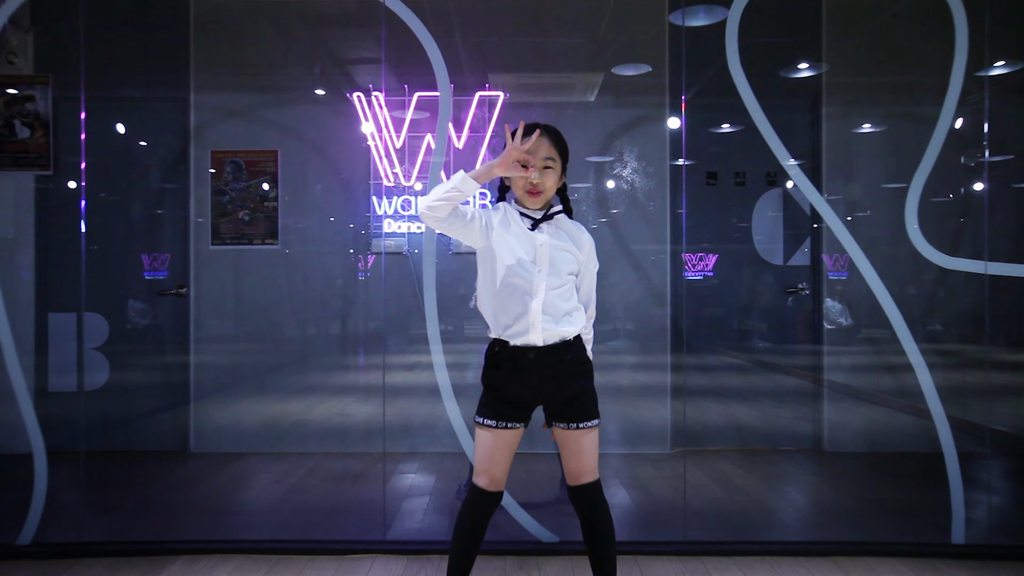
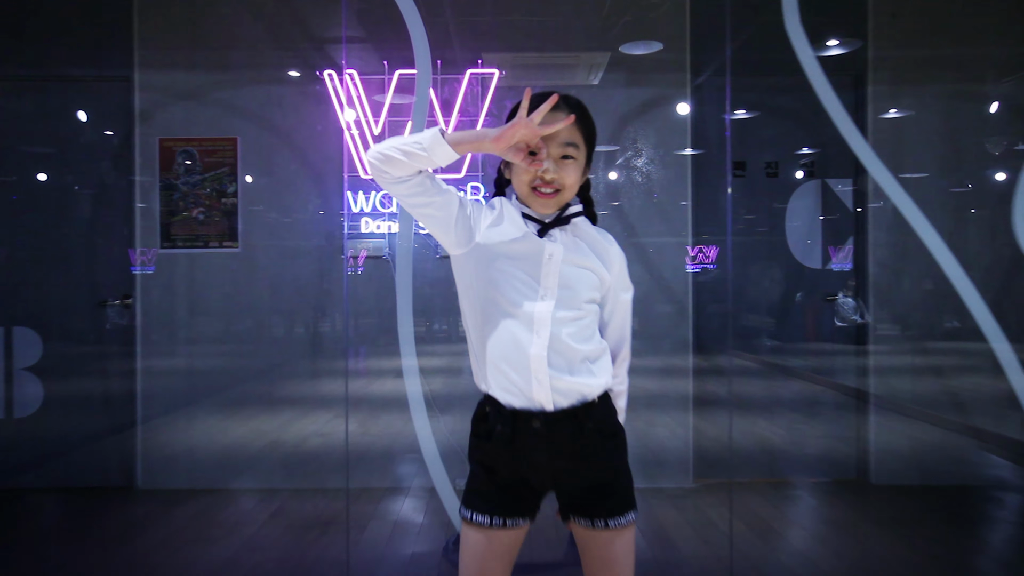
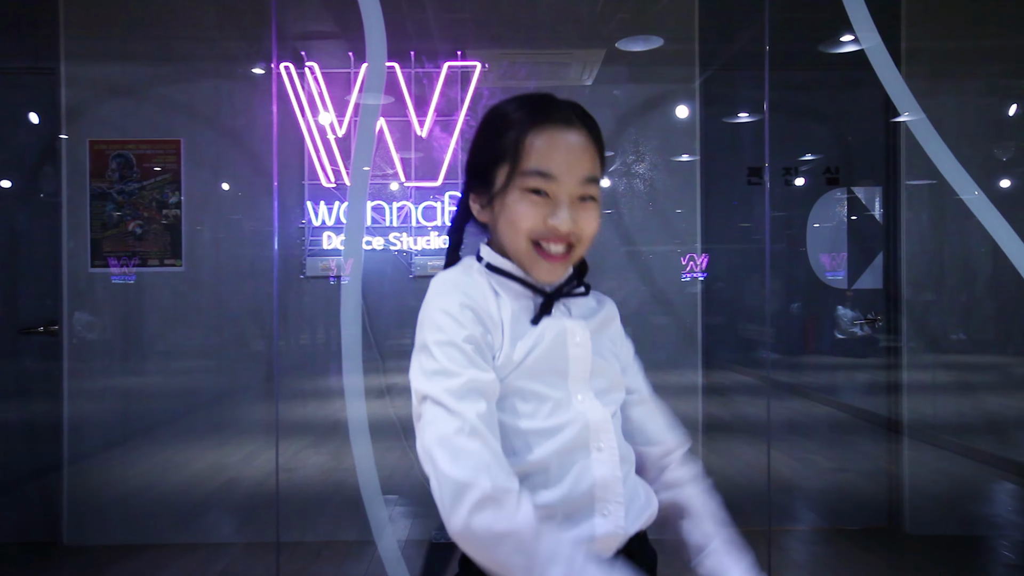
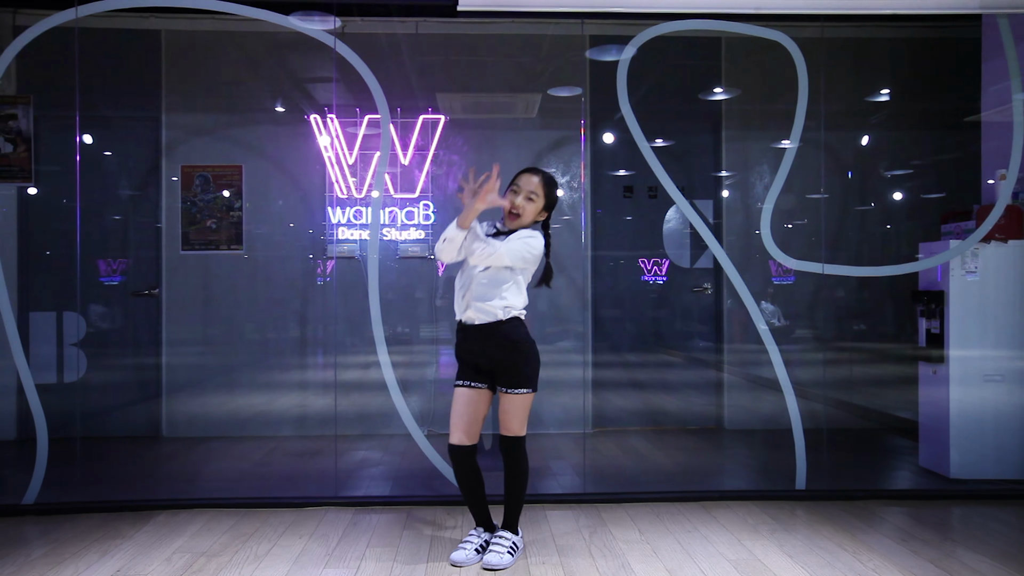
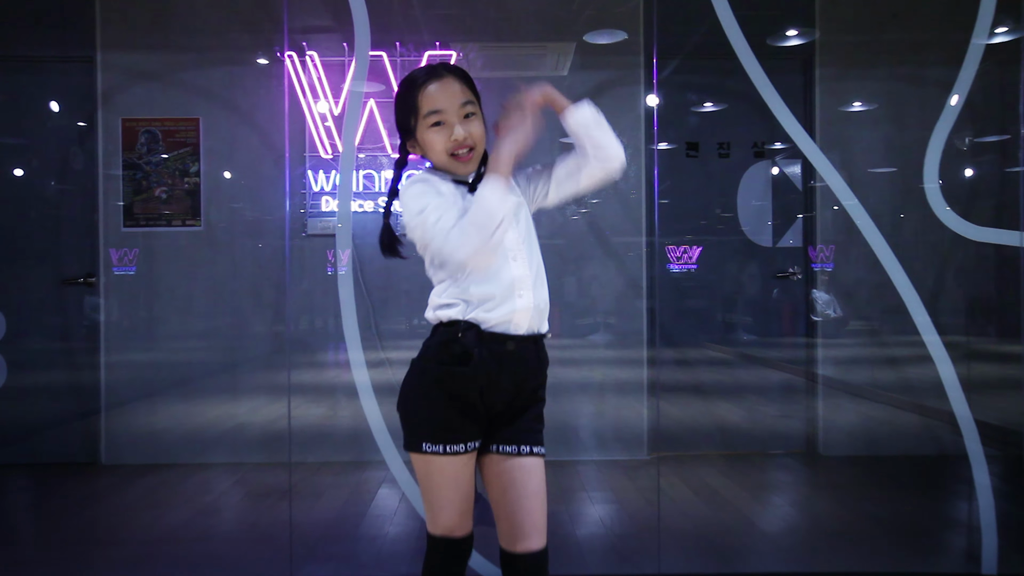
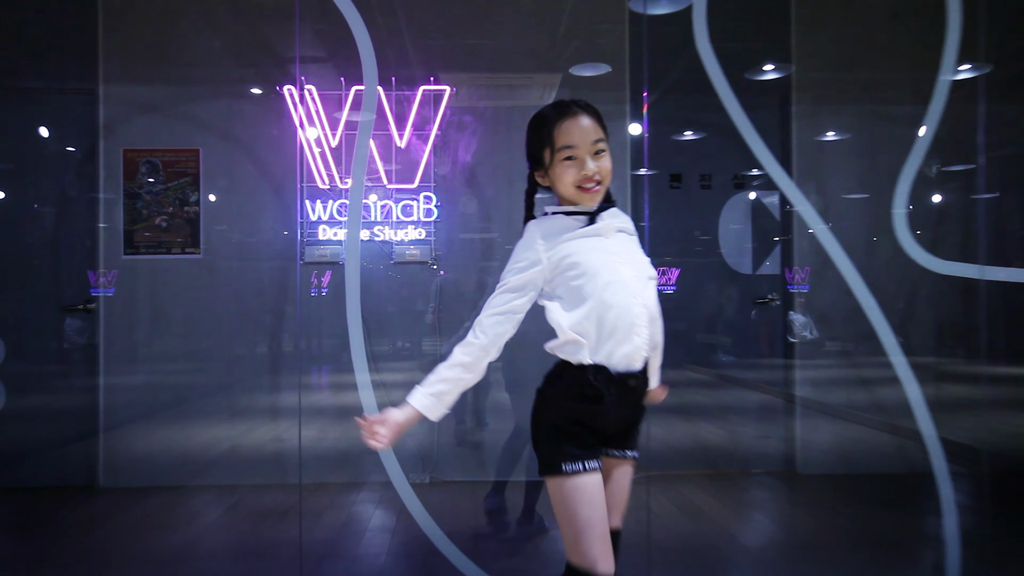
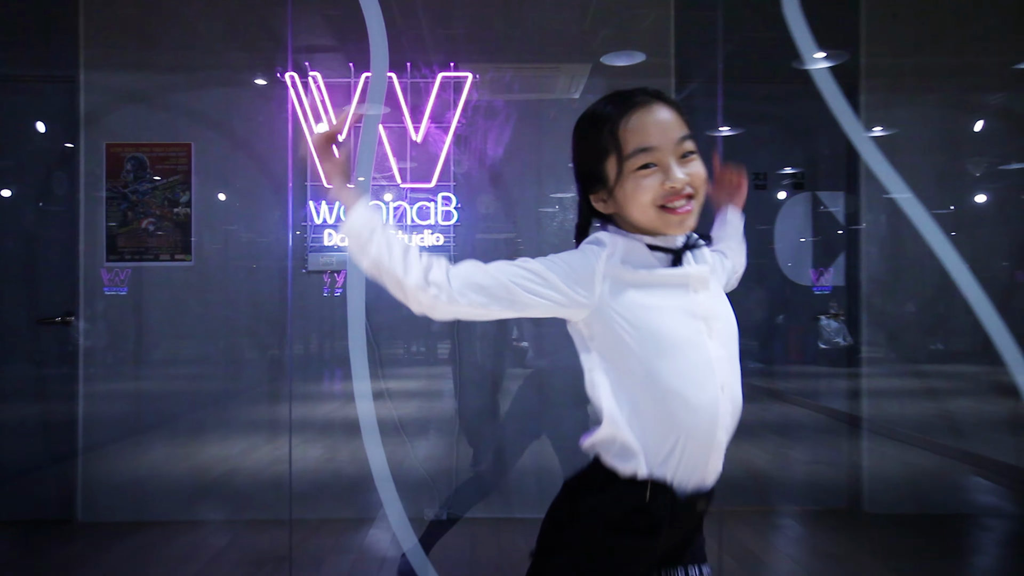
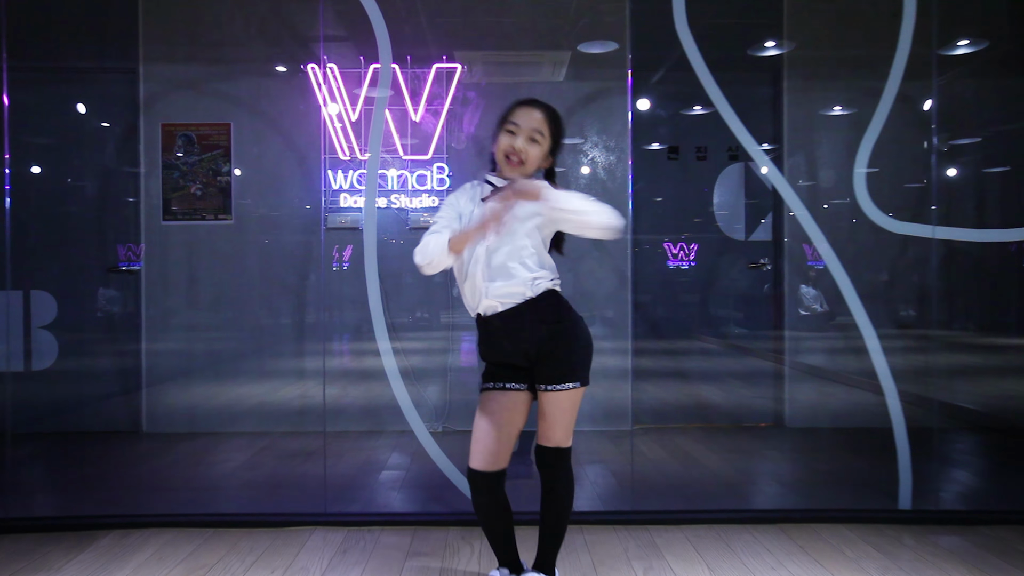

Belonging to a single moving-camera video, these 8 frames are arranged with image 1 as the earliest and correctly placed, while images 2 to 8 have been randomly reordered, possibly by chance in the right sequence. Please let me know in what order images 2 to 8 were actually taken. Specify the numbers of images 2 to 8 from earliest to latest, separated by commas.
2, 3, 7, 6, 4, 8, 5
